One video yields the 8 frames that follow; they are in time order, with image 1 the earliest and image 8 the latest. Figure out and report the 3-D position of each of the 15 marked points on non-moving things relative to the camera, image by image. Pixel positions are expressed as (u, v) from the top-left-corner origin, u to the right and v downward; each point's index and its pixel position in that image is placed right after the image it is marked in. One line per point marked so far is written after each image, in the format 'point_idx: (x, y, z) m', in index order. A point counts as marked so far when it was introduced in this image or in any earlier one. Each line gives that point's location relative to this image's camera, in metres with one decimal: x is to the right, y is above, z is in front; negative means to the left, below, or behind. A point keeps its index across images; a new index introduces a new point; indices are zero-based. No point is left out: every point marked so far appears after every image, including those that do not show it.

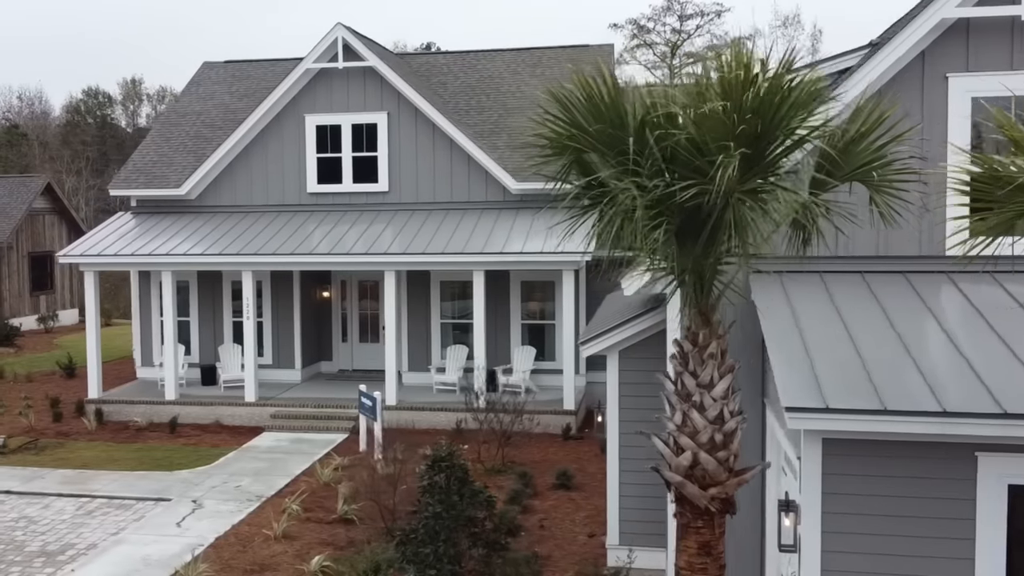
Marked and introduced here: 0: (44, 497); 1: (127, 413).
0: (-7.0, -3.1, +13.2) m
1: (-8.1, -2.6, +18.6) m
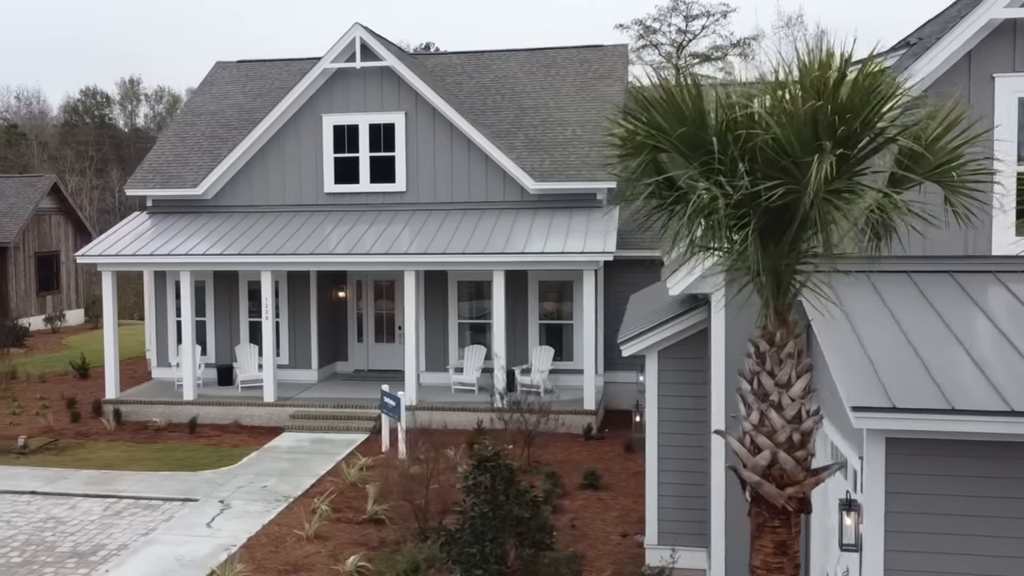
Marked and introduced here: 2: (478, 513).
0: (-6.6, -3.1, +13.2) m
1: (-7.7, -2.6, +18.5) m
2: (-0.3, -2.1, +8.2) m
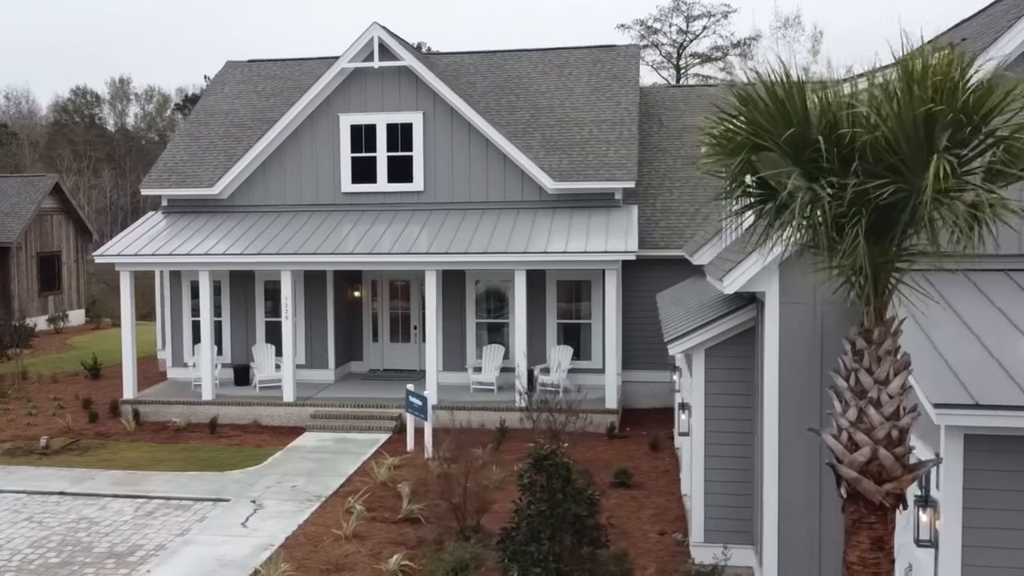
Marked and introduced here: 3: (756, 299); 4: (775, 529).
0: (-6.1, -3.1, +13.1) m
1: (-7.3, -2.6, +18.5) m
2: (+0.2, -2.1, +8.2) m
3: (+2.6, -0.1, +9.3) m
4: (+2.5, -2.3, +8.5) m
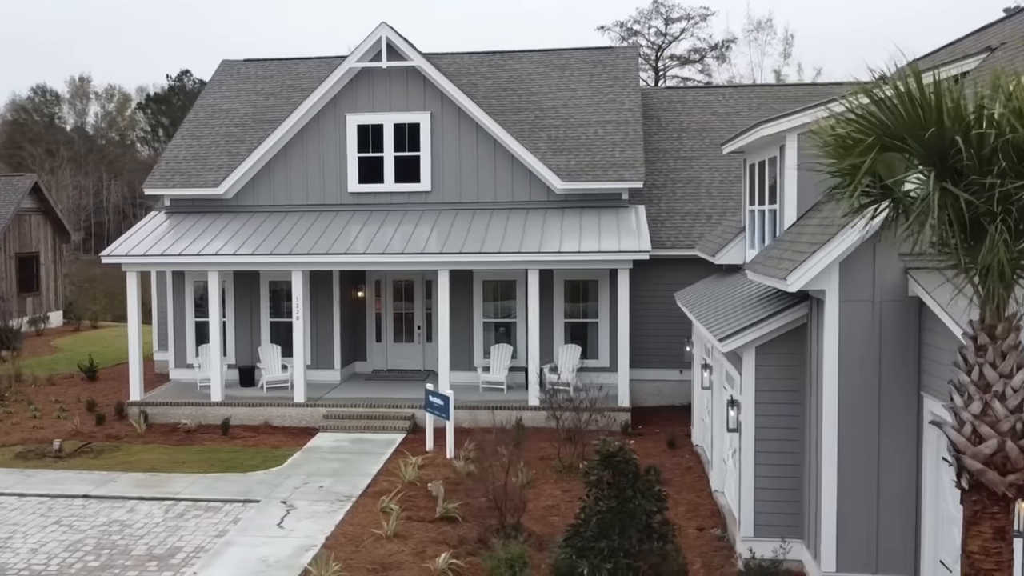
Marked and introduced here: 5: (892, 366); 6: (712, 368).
0: (-5.7, -3.1, +13.0) m
1: (-7.0, -2.6, +18.3) m
2: (+0.9, -2.1, +8.3) m
3: (+3.2, -0.1, +9.5) m
4: (+3.2, -2.3, +8.7) m
5: (+3.7, -0.8, +8.5) m
6: (+3.0, -1.2, +13.1) m
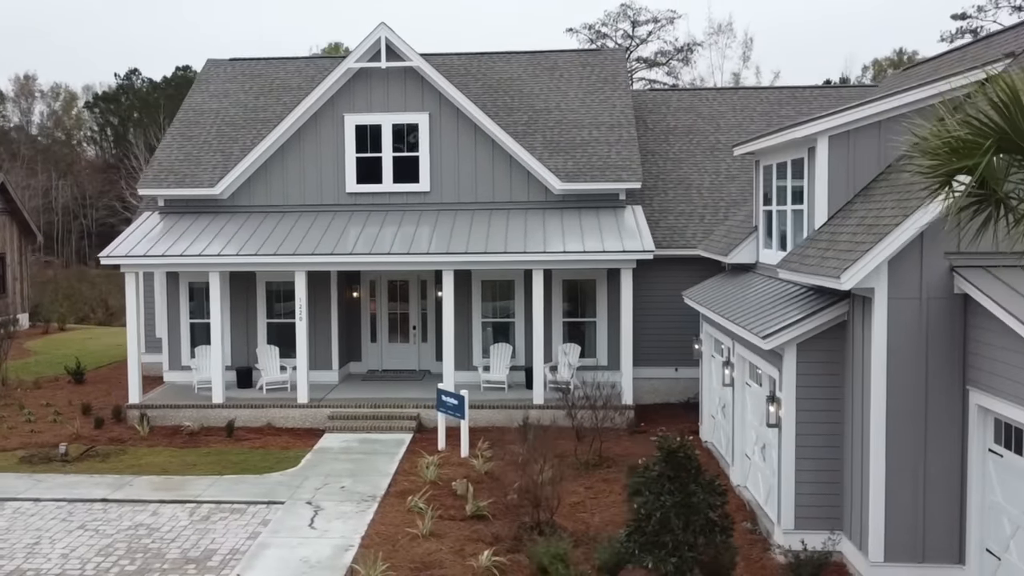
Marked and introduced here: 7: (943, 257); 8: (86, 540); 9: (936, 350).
0: (-5.3, -3.1, +12.8) m
1: (-6.9, -2.7, +18.0) m
2: (+1.5, -2.0, +8.4) m
3: (+3.7, -0.1, +9.8) m
4: (+3.8, -2.3, +8.9) m
5: (+4.3, -0.8, +8.8) m
6: (+3.4, -1.2, +13.4) m
7: (+4.3, +0.3, +8.8) m
8: (-5.4, -3.2, +11.3) m
9: (+4.3, -0.6, +8.8) m
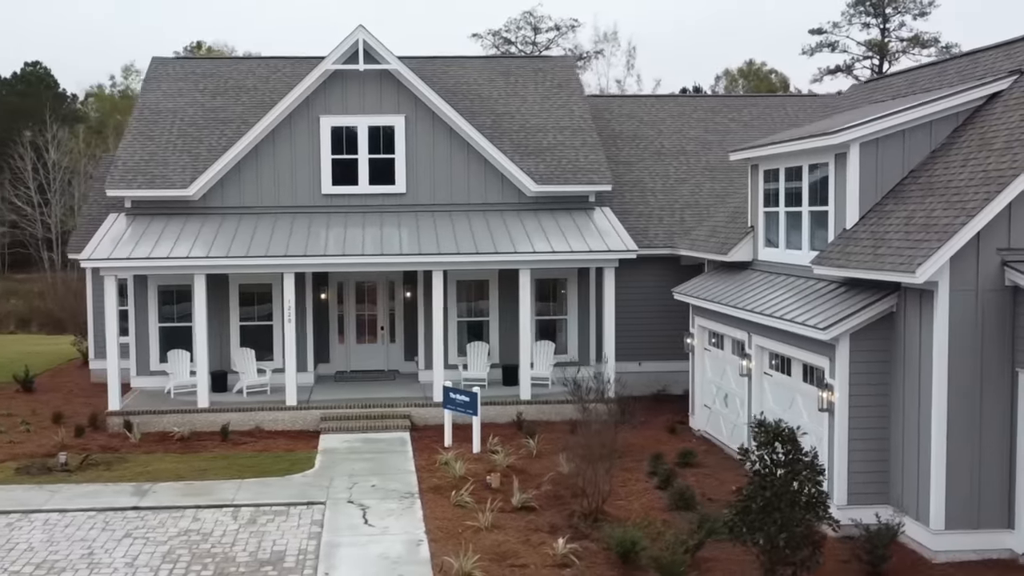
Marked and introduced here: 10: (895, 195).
0: (-4.6, -3.1, +12.4) m
1: (-7.0, -2.7, +17.4) m
2: (+2.7, -2.0, +9.0) m
3: (+4.7, 0.0, +10.7) m
4: (+4.8, -2.2, +9.9) m
5: (+5.4, -0.7, +9.9) m
6: (+3.9, -1.1, +14.3) m
7: (+5.4, +0.4, +9.8) m
8: (-4.6, -3.2, +10.9) m
9: (+5.4, -0.6, +9.9) m
10: (+5.2, +1.3, +11.9) m
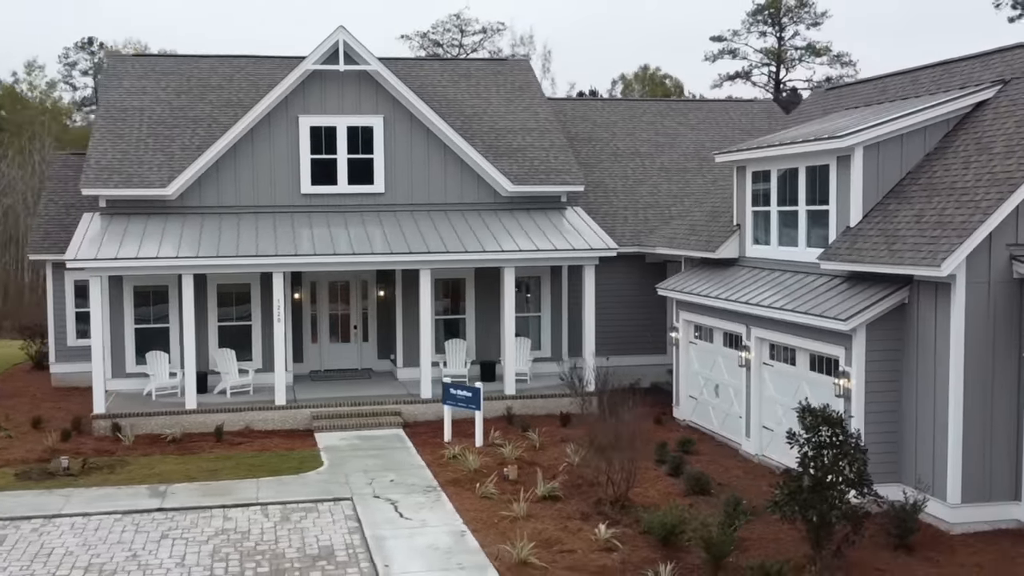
0: (-4.2, -3.1, +12.3) m
1: (-7.0, -2.7, +17.0) m
2: (+3.4, -1.9, +9.7) m
3: (+5.2, +0.1, +11.6) m
4: (+5.5, -2.1, +10.8) m
5: (+6.0, -0.6, +10.8) m
6: (+4.0, -1.0, +15.0) m
7: (+6.0, +0.5, +10.7) m
8: (-4.0, -3.2, +10.8) m
9: (+6.0, -0.5, +10.8) m
10: (+5.6, +1.4, +12.8) m
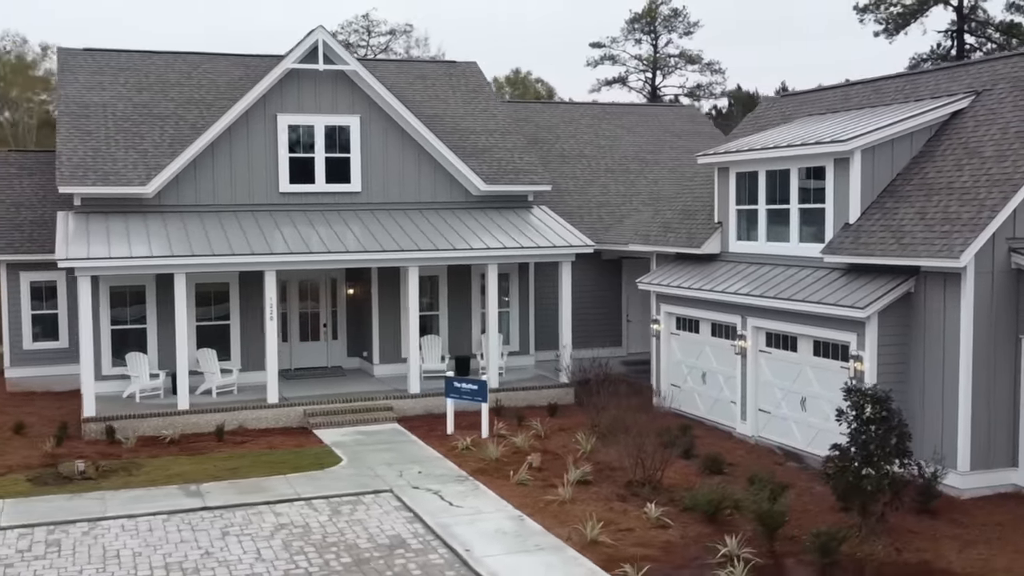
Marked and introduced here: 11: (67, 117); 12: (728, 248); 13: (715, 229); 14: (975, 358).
0: (-3.6, -3.0, +12.2) m
1: (-7.0, -2.6, +16.5) m
2: (+4.3, -1.8, +10.7) m
3: (+5.9, +0.2, +12.8) m
4: (+6.2, -2.0, +12.0) m
5: (+6.7, -0.4, +12.1) m
6: (+4.2, -0.9, +16.0) m
7: (+6.8, +0.6, +12.1) m
8: (-3.1, -3.1, +10.8) m
9: (+6.7, -0.3, +12.1) m
10: (+6.1, +1.5, +14.1) m
11: (-10.3, +4.1, +20.0) m
12: (+4.4, +0.8, +18.0) m
13: (+4.2, +1.2, +18.2) m
14: (+6.3, -0.9, +12.0) m
